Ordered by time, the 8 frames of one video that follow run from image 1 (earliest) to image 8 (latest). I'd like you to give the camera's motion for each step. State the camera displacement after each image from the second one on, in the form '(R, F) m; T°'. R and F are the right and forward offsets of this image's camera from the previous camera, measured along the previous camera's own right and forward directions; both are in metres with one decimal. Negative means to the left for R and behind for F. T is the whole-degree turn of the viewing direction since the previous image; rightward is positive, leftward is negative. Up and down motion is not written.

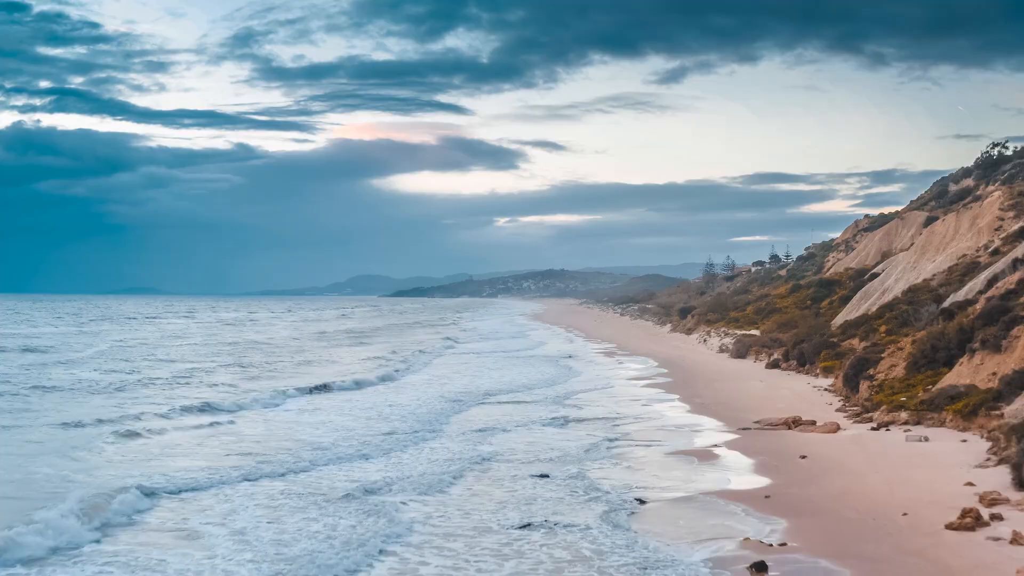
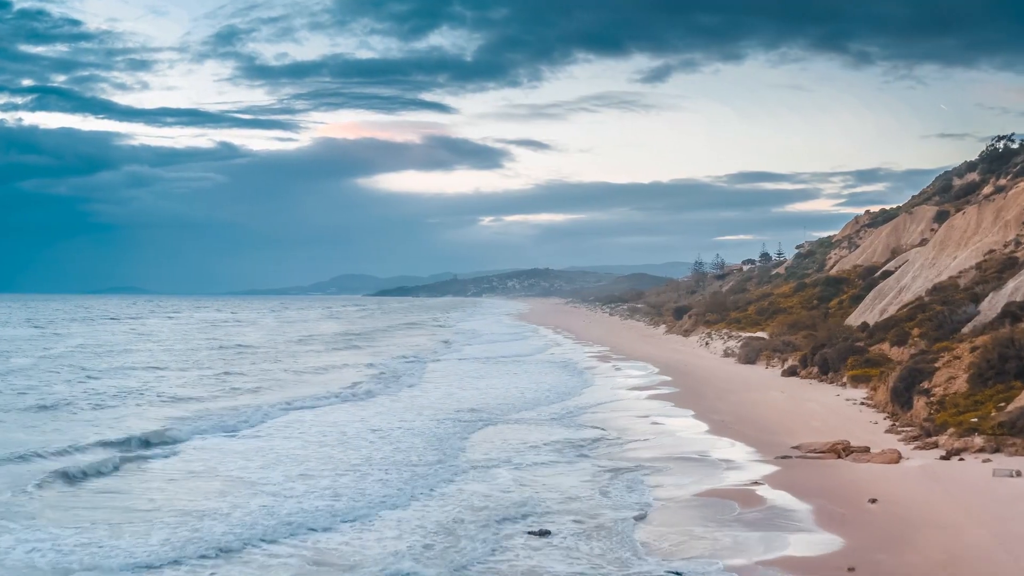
(-0.1, +2.7) m; +1°
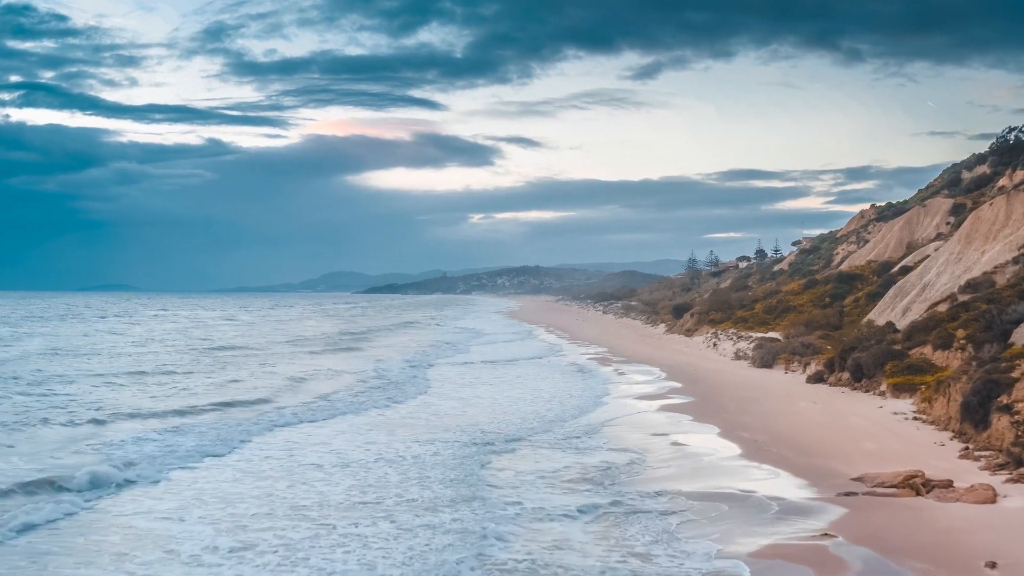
(-0.1, +2.5) m; +1°
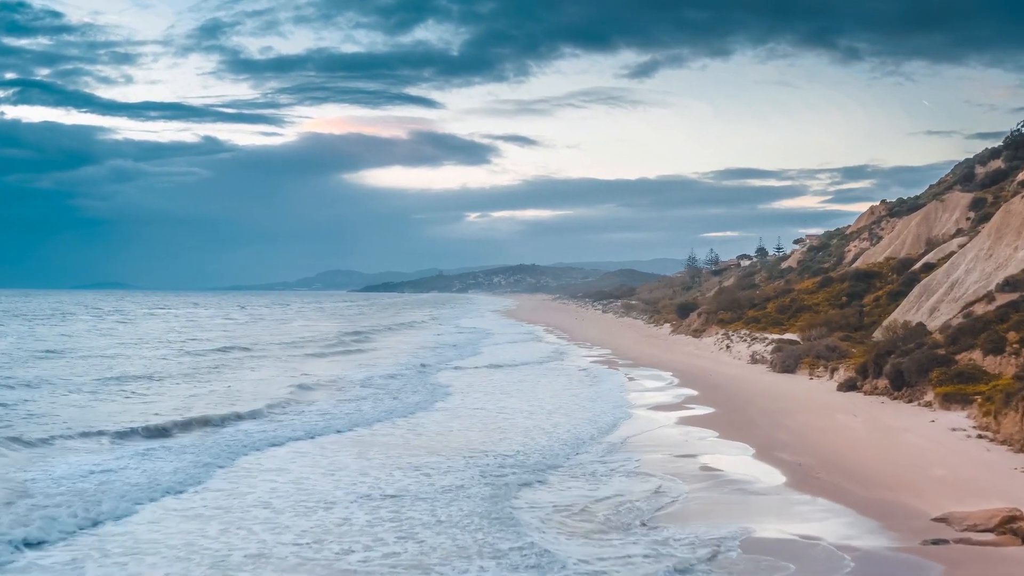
(-0.1, +1.9) m; 0°
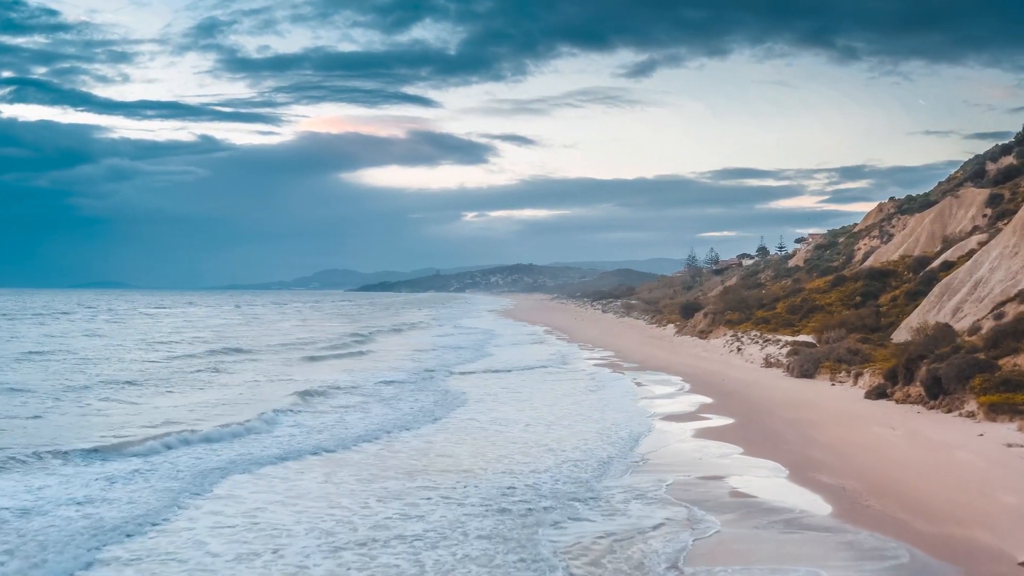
(0.0, +1.5) m; 0°
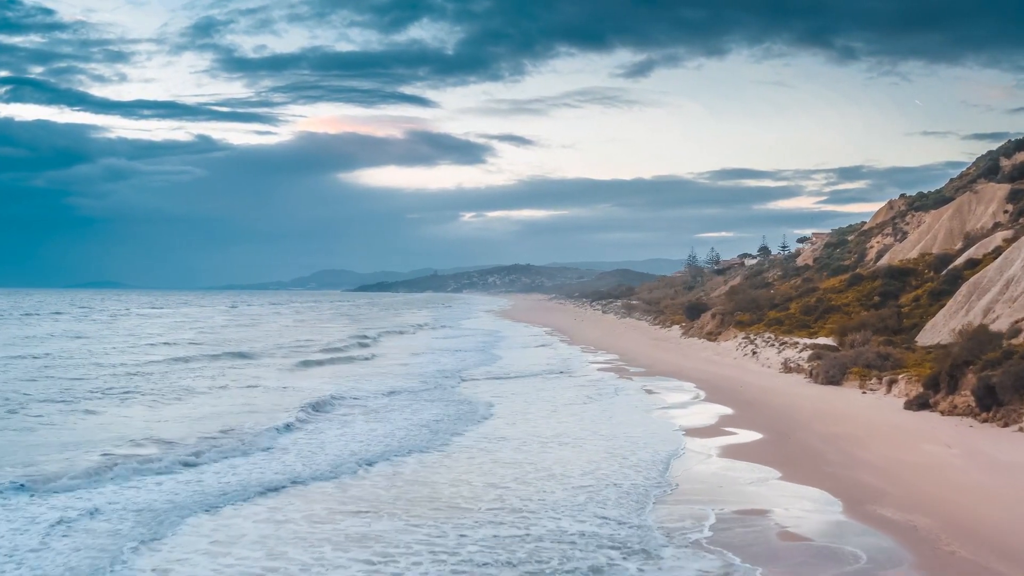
(0.0, +1.7) m; 0°
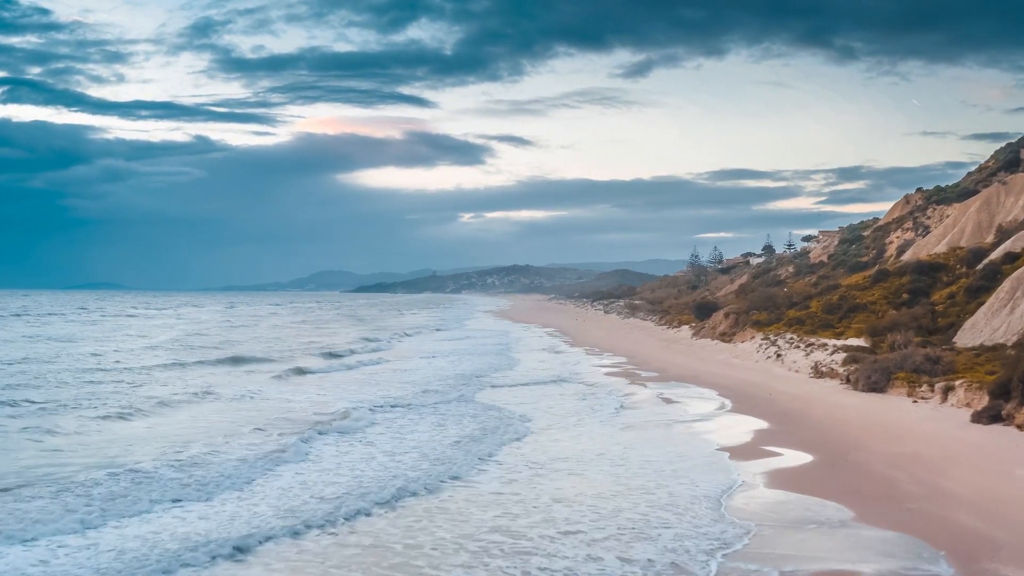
(0.0, +2.2) m; 0°
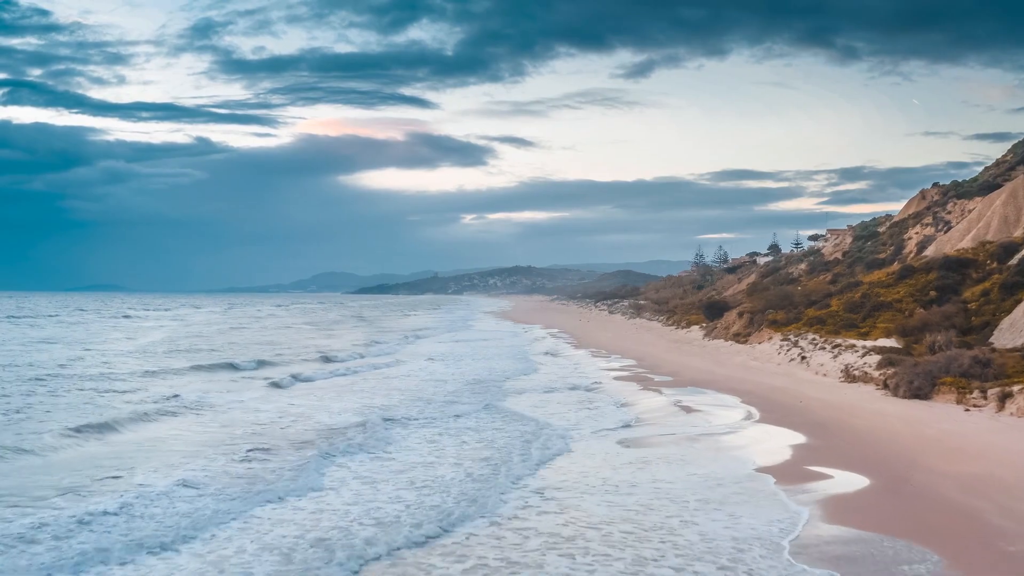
(0.0, +1.6) m; 0°
